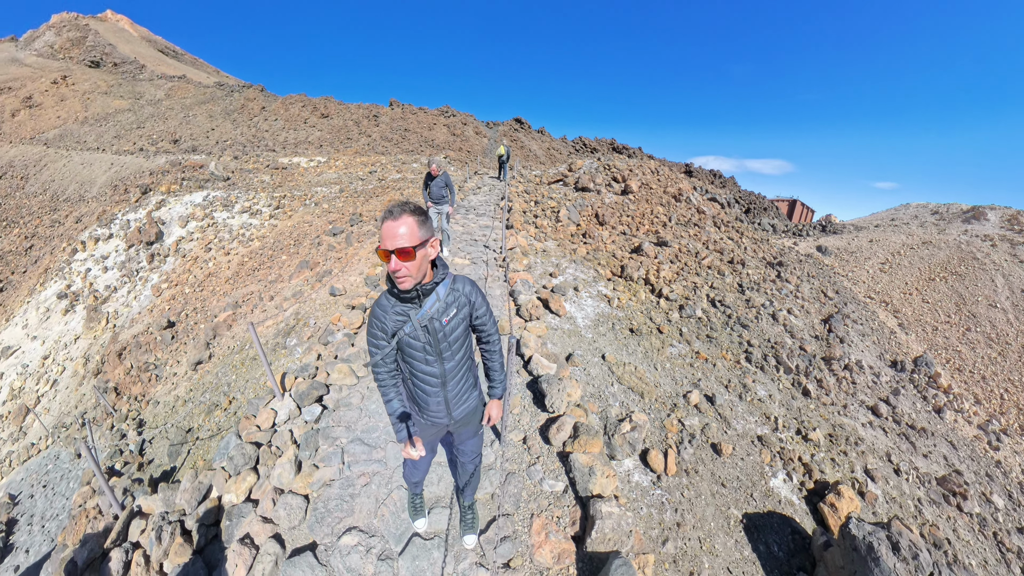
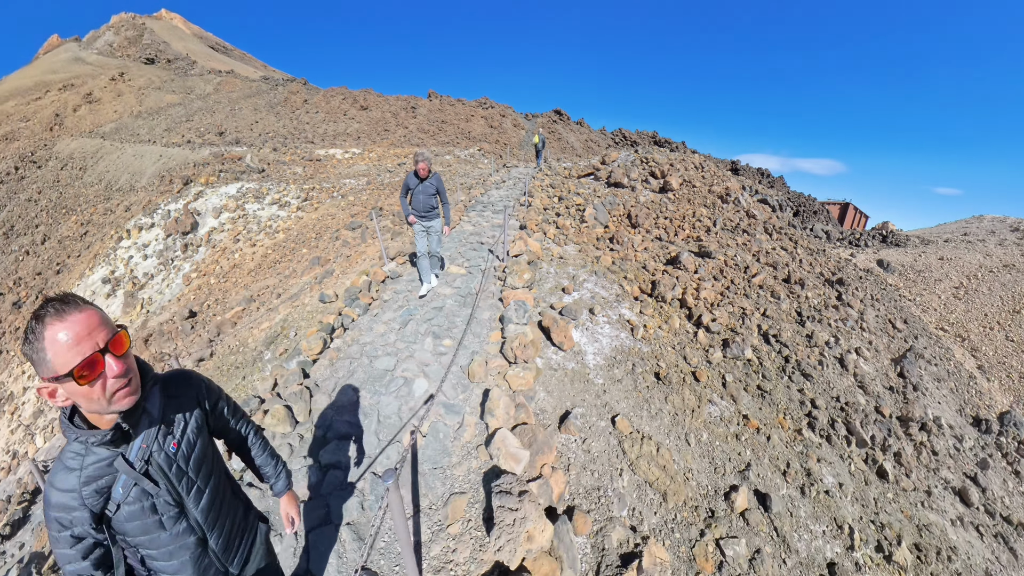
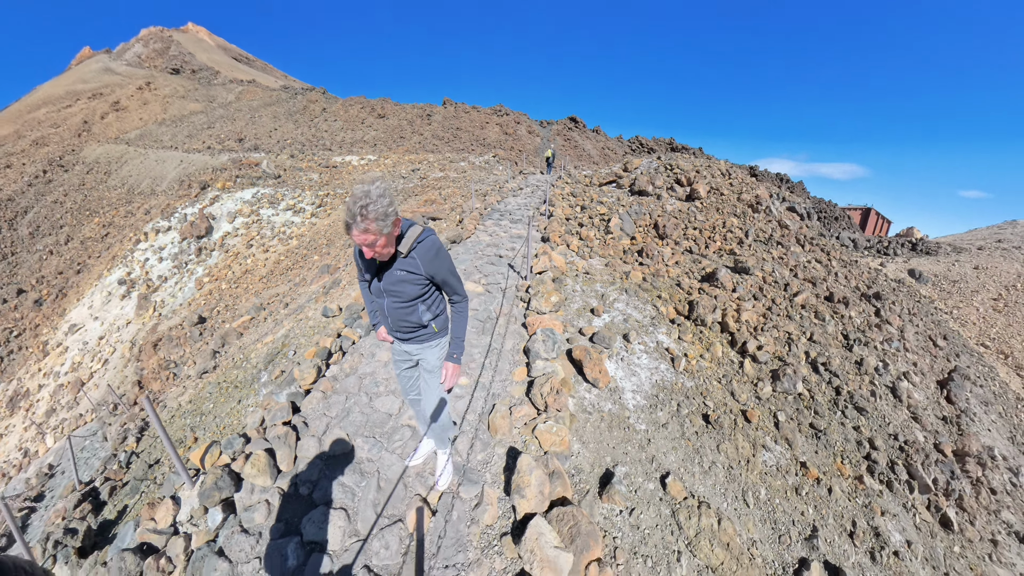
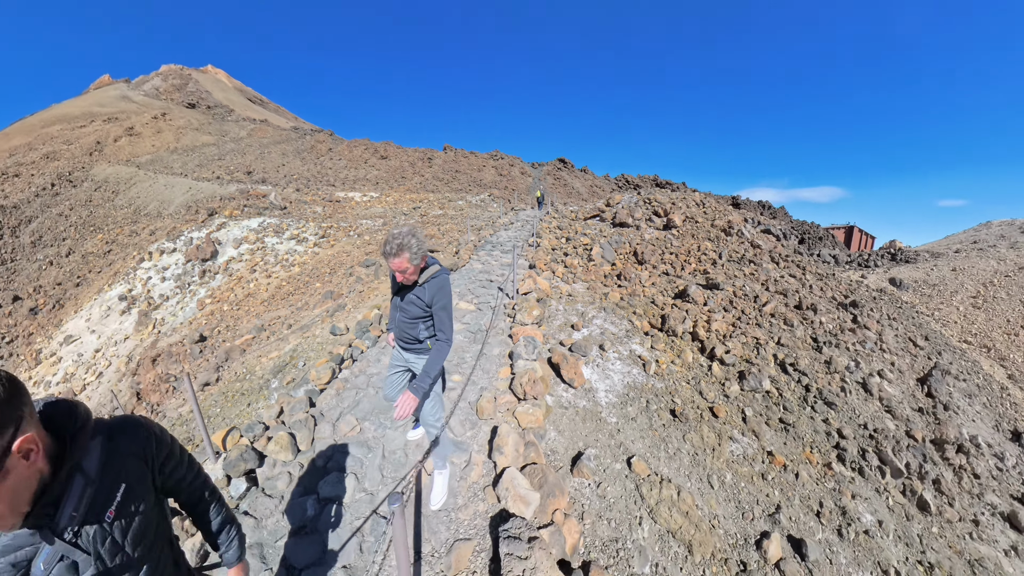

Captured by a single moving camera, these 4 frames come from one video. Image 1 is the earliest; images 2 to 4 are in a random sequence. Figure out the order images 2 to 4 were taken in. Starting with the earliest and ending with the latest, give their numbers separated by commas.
2, 3, 4
